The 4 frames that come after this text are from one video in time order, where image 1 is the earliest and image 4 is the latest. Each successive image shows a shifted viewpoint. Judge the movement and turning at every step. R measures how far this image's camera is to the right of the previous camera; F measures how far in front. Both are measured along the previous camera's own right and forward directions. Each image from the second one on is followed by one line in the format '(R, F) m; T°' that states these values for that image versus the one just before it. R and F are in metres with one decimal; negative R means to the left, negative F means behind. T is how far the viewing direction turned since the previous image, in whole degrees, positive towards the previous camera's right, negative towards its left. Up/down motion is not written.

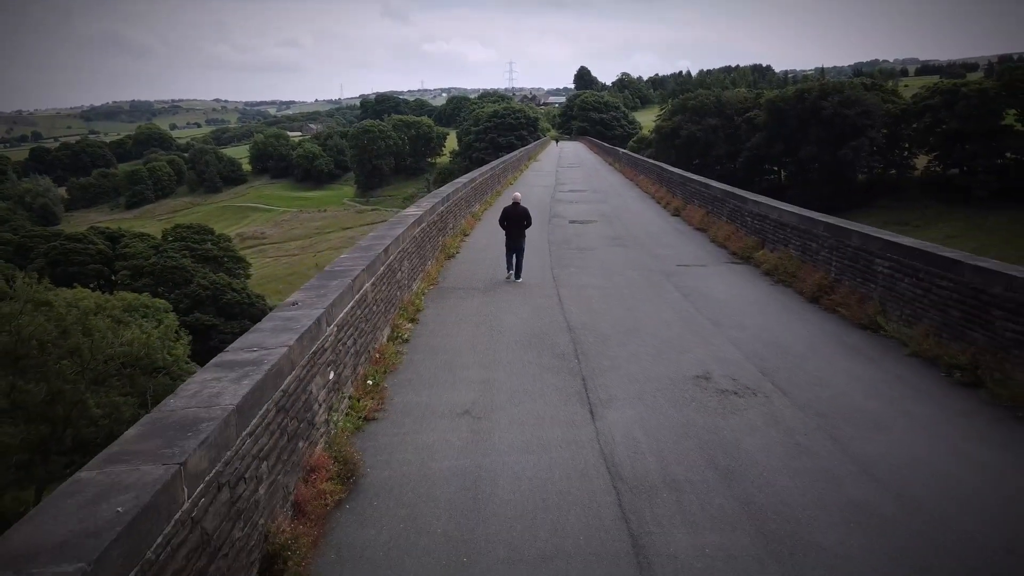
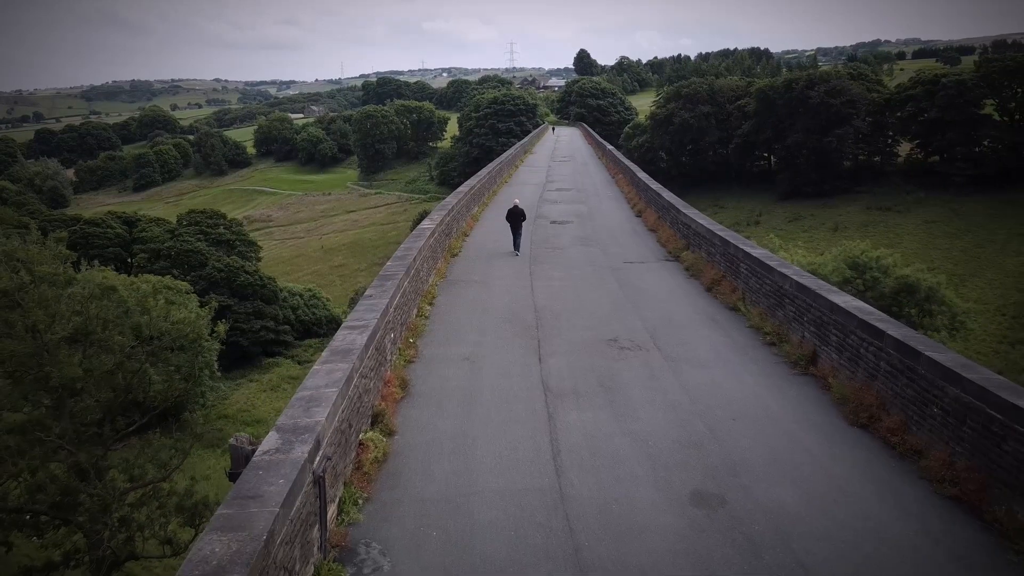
(+0.2, -2.6) m; 0°
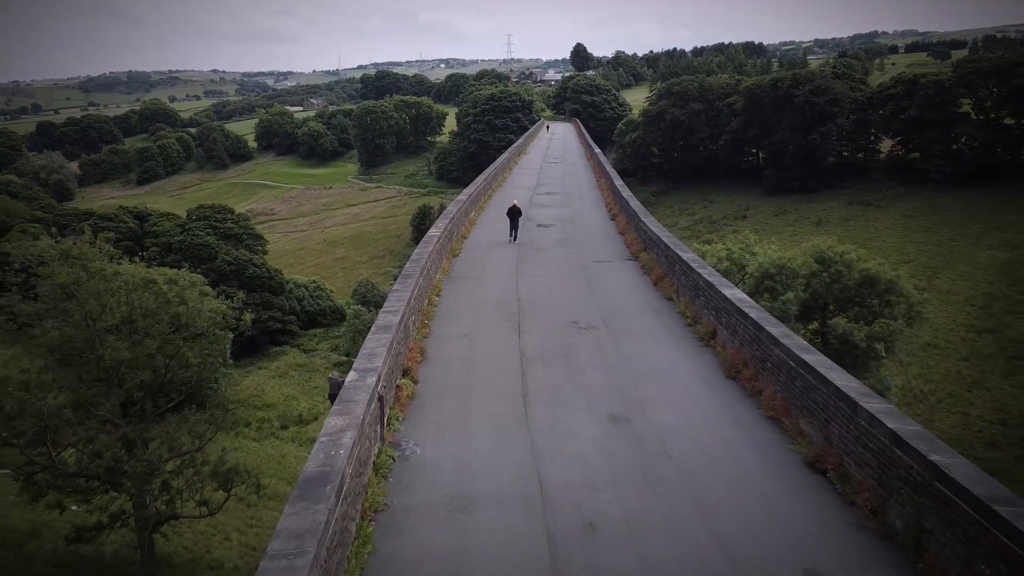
(+0.2, -2.3) m; 0°
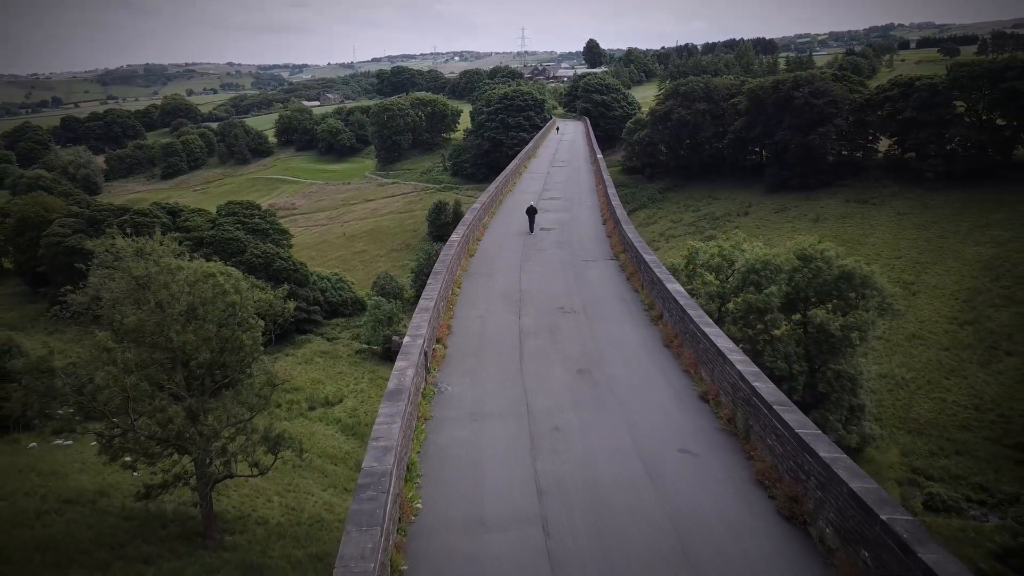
(+0.2, -3.1) m; -1°
